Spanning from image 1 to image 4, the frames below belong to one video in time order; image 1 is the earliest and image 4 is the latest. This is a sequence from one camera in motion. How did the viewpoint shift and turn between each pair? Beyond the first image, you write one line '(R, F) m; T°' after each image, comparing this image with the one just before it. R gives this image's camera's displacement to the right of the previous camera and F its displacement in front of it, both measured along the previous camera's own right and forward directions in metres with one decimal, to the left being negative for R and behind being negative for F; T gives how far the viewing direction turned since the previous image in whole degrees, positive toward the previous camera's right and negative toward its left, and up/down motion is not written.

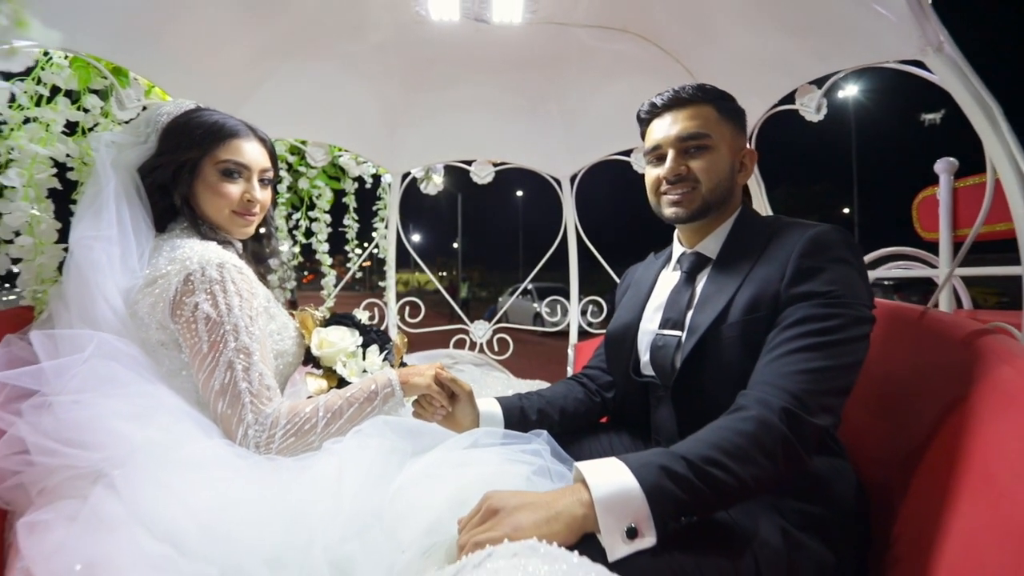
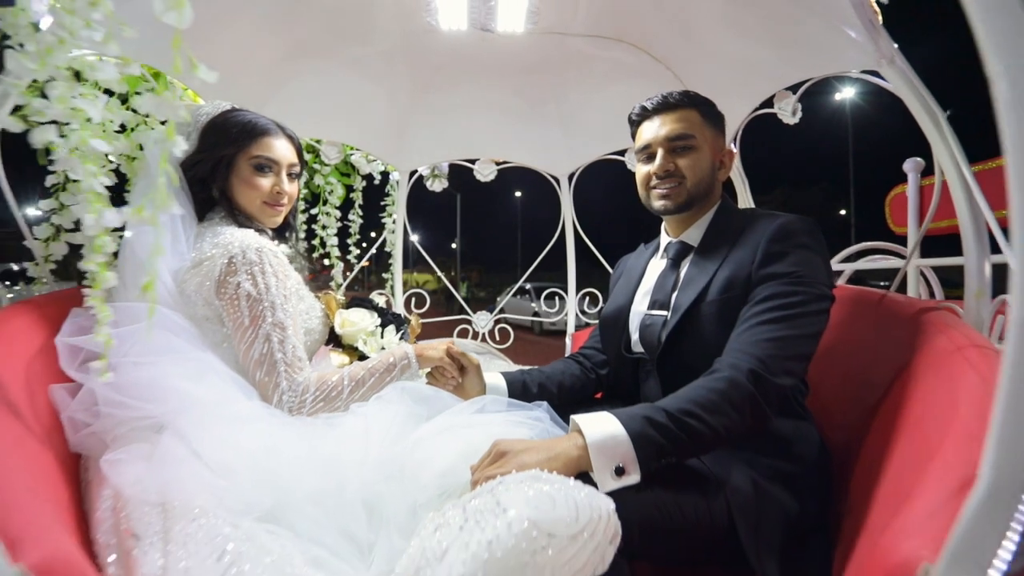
(0.0, -0.2) m; 0°
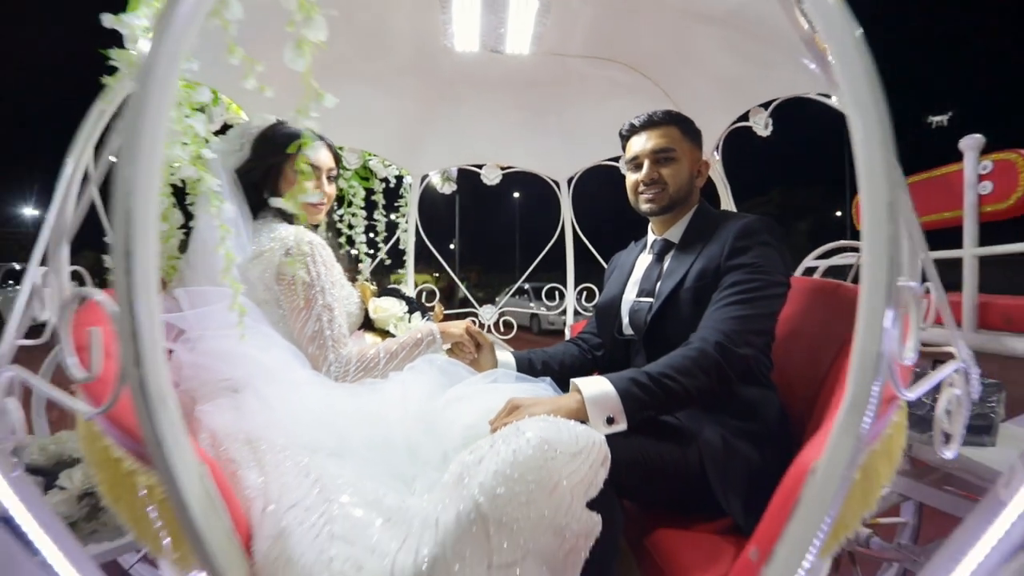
(0.0, -0.3) m; 0°
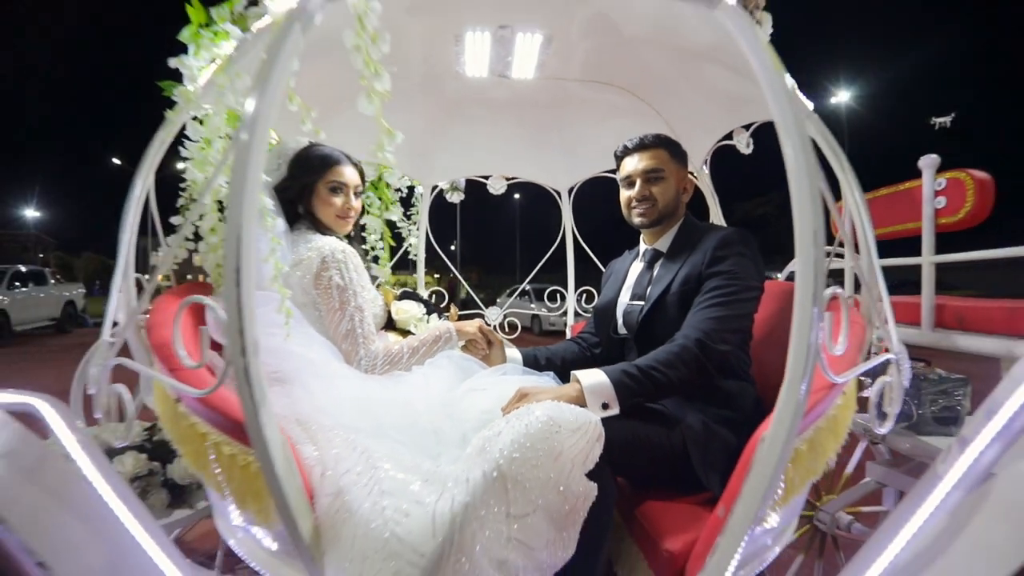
(0.0, -0.2) m; 0°
